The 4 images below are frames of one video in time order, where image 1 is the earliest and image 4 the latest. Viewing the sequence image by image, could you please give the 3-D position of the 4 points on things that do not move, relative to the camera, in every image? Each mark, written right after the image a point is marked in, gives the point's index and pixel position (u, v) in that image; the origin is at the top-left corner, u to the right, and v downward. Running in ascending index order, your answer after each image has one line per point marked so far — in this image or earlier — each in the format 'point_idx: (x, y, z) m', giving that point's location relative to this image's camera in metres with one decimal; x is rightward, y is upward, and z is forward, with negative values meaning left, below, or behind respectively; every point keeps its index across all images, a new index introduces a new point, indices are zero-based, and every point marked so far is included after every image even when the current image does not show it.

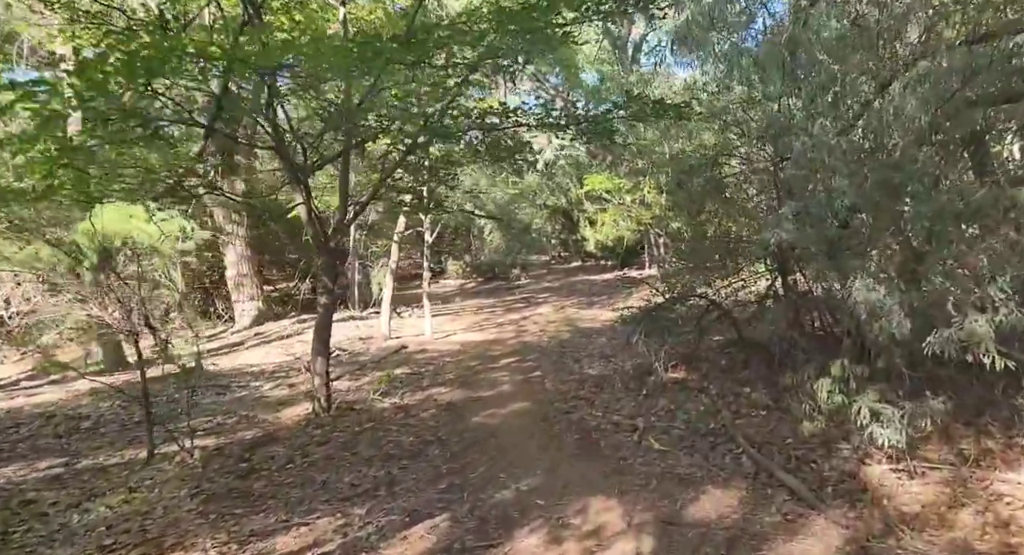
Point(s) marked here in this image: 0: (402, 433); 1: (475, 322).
0: (-1.2, -1.6, +7.1) m
1: (-0.9, -1.1, +16.5) m
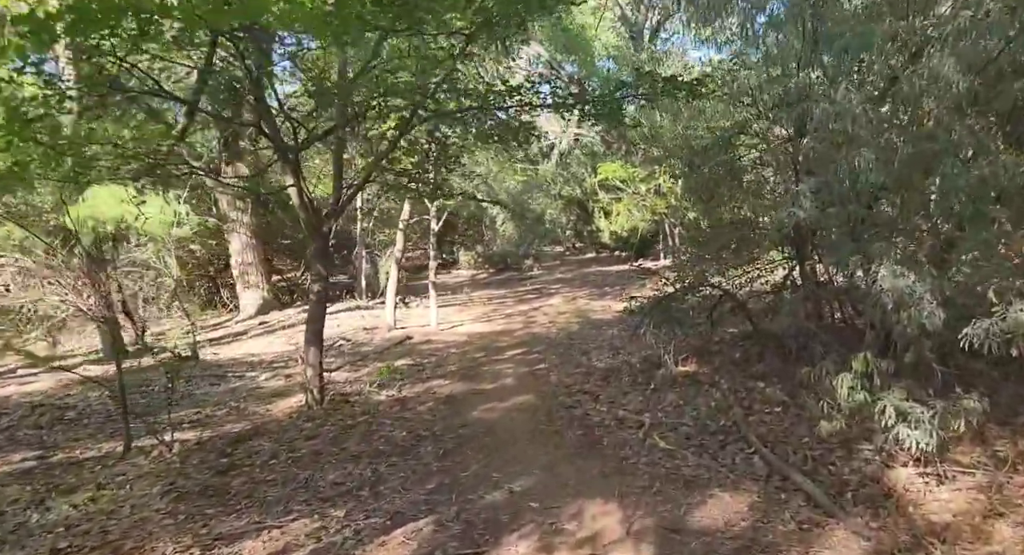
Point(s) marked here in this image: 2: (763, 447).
0: (-1.2, -1.5, +6.8) m
1: (-0.7, -0.8, +16.1) m
2: (+2.0, -1.3, +5.3) m
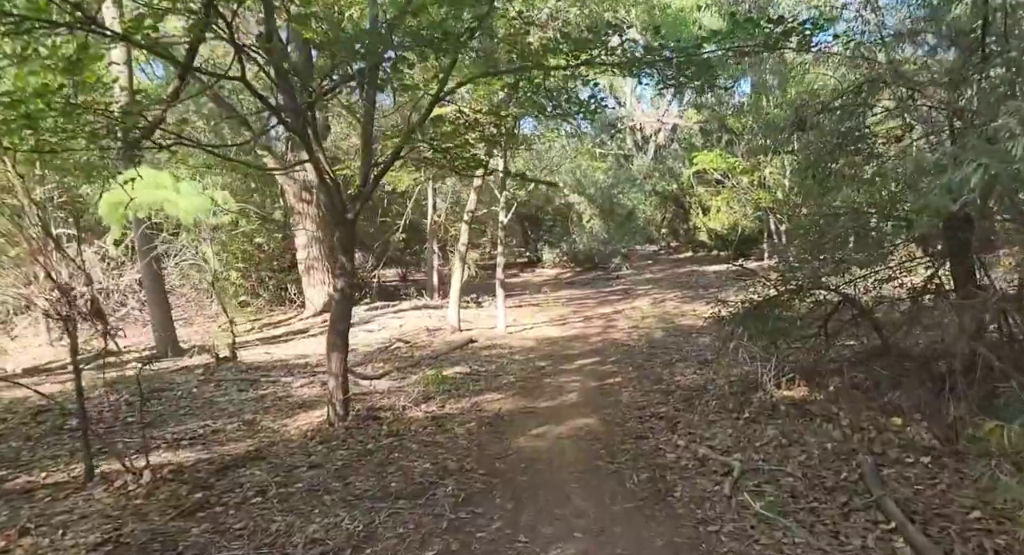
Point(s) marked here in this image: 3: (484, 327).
0: (-0.8, -1.5, +5.6) m
1: (+1.0, -0.8, +14.7) m
2: (+2.1, -1.3, +3.7) m
3: (-0.5, -0.9, +12.7) m
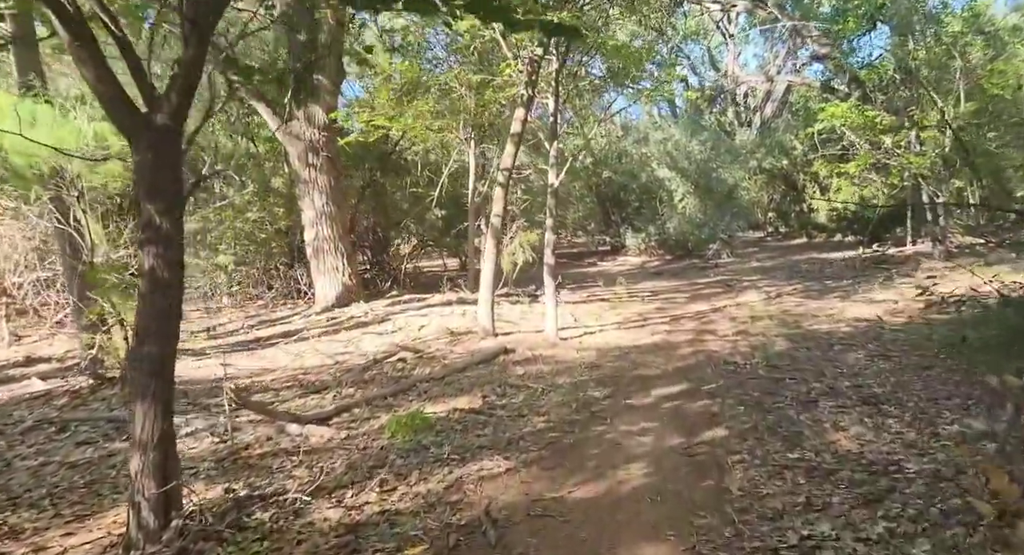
0: (-1.0, -1.4, +2.2) m
1: (+2.0, -0.6, +11.0) m
2: (+1.7, -1.2, -0.1) m
3: (+0.2, -0.7, +9.2) m
